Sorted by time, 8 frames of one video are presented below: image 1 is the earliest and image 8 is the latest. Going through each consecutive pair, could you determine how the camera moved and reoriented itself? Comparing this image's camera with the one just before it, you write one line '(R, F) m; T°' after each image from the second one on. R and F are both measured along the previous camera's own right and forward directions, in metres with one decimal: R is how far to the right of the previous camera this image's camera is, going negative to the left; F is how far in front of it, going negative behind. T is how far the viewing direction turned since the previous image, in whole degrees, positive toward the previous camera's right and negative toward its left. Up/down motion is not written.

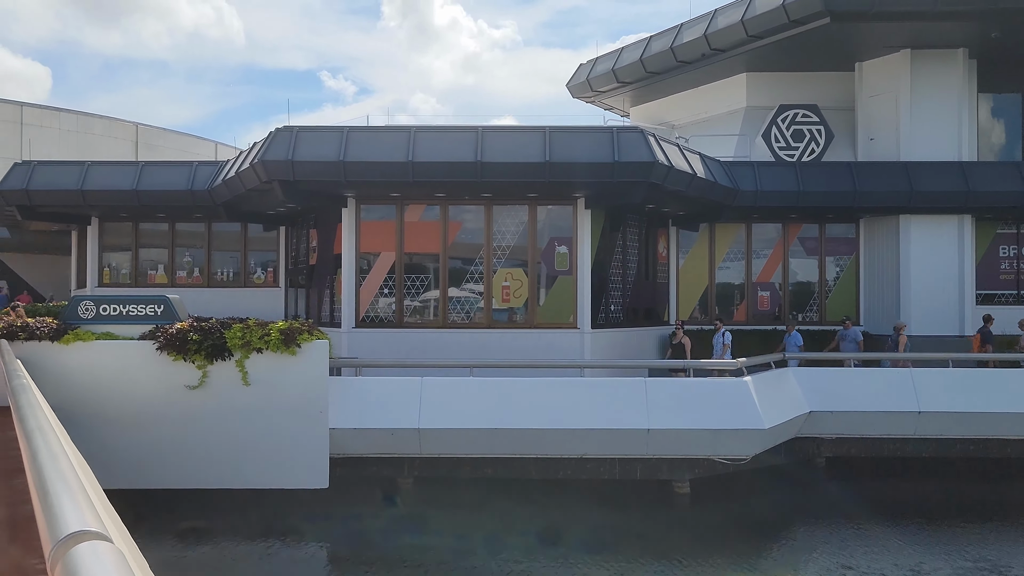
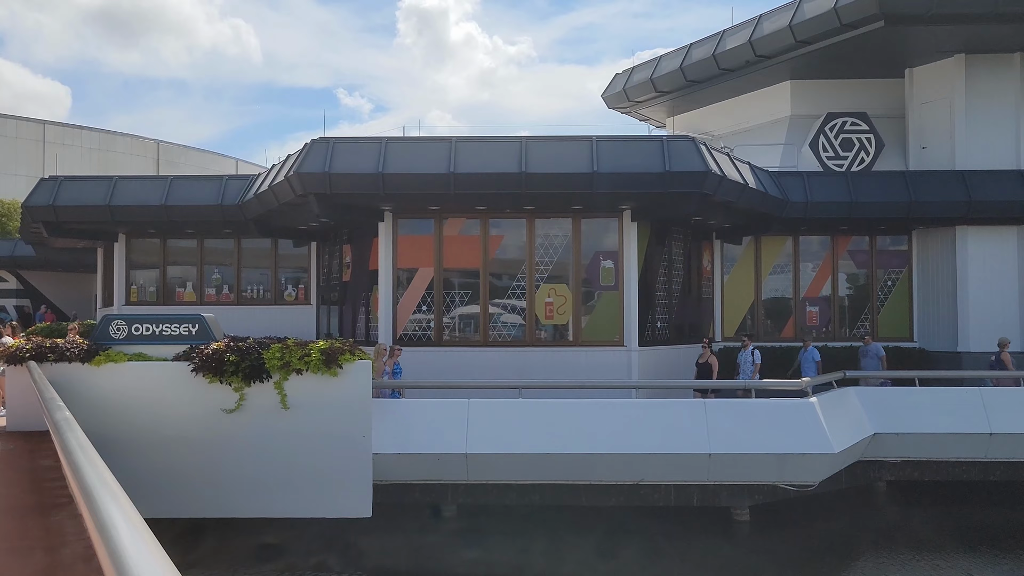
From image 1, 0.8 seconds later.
(-0.4, +0.5) m; -1°
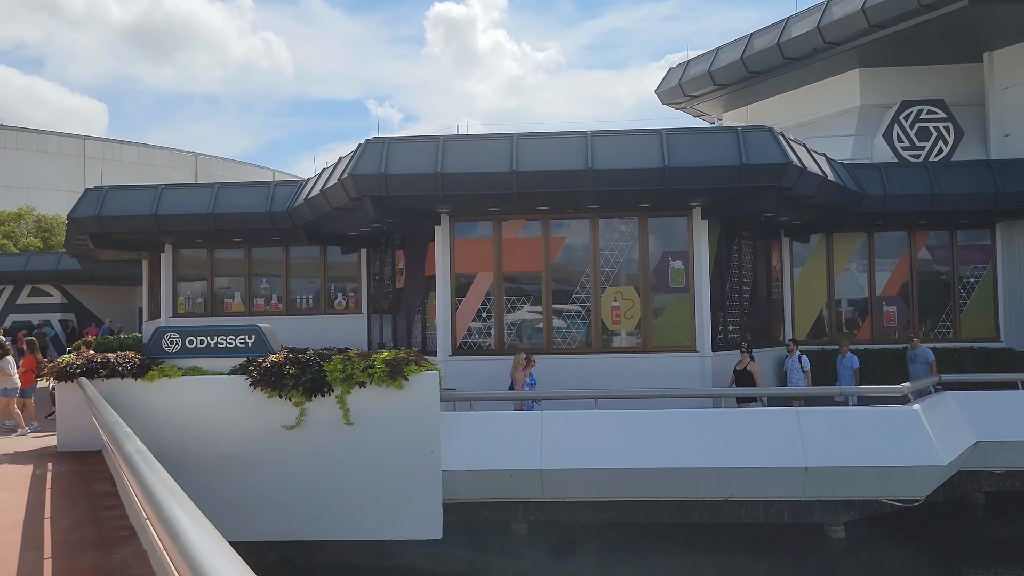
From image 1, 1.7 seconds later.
(-0.4, +0.6) m; -2°
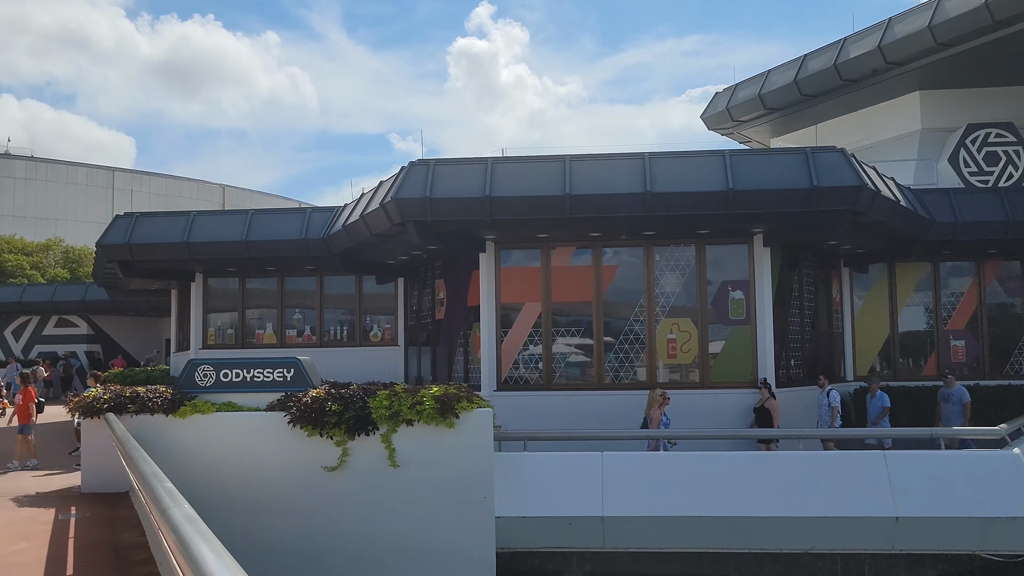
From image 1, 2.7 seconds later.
(-0.4, +0.7) m; -1°
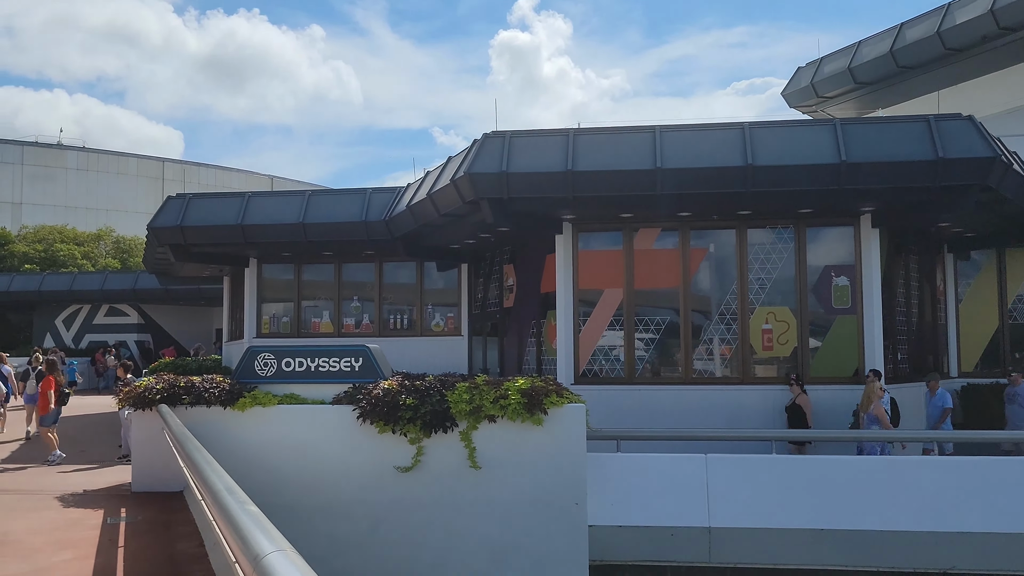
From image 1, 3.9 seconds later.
(-0.4, +0.9) m; -3°
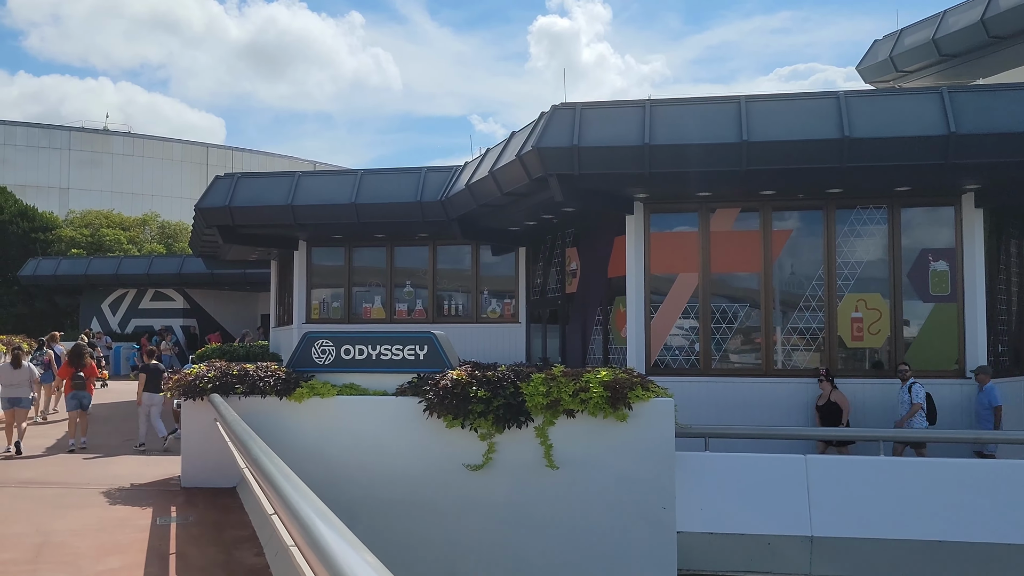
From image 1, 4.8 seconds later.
(-0.3, +0.7) m; -2°
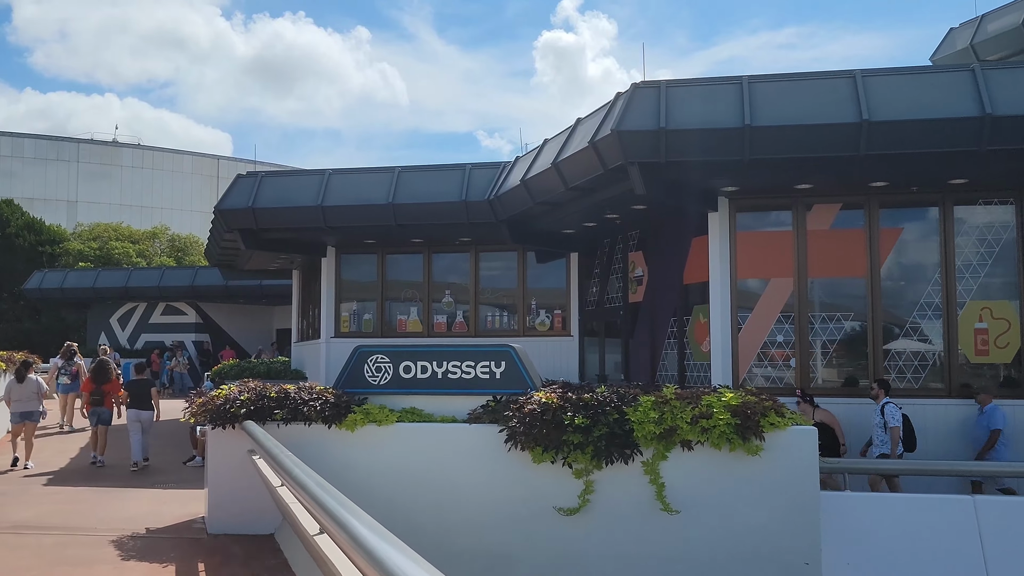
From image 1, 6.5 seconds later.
(-0.6, +1.3) m; 0°
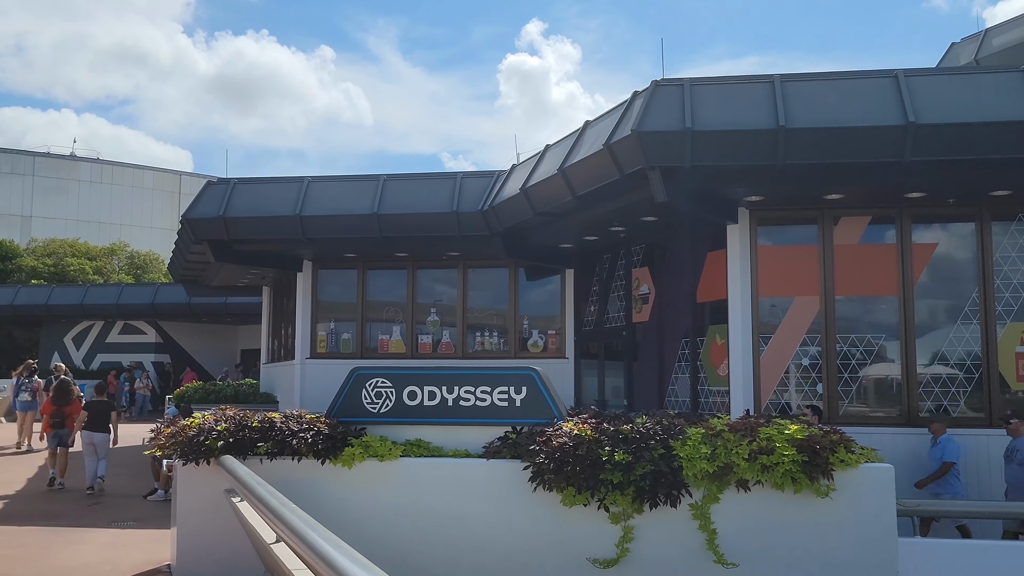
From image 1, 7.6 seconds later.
(-0.4, +0.8) m; +2°
